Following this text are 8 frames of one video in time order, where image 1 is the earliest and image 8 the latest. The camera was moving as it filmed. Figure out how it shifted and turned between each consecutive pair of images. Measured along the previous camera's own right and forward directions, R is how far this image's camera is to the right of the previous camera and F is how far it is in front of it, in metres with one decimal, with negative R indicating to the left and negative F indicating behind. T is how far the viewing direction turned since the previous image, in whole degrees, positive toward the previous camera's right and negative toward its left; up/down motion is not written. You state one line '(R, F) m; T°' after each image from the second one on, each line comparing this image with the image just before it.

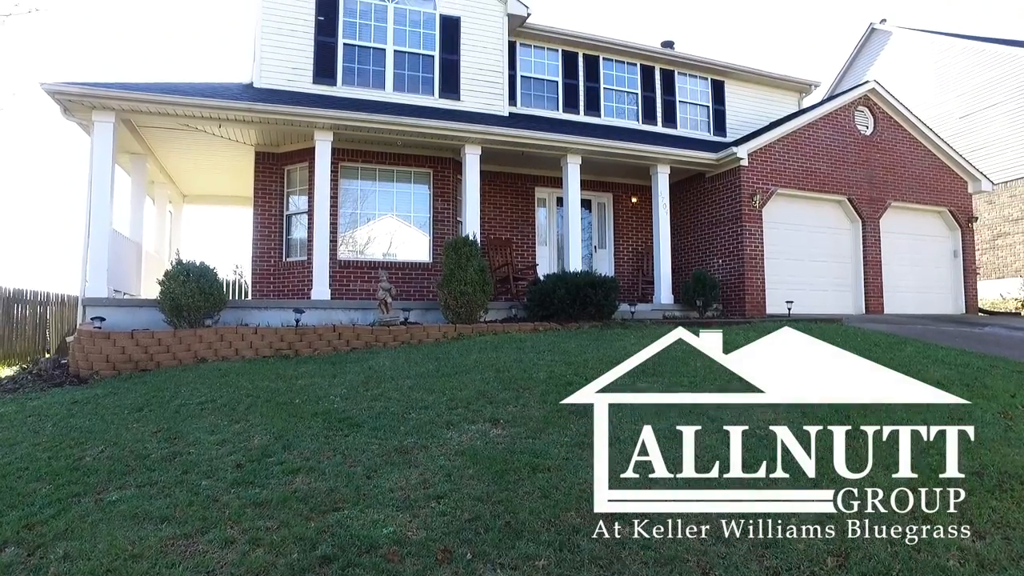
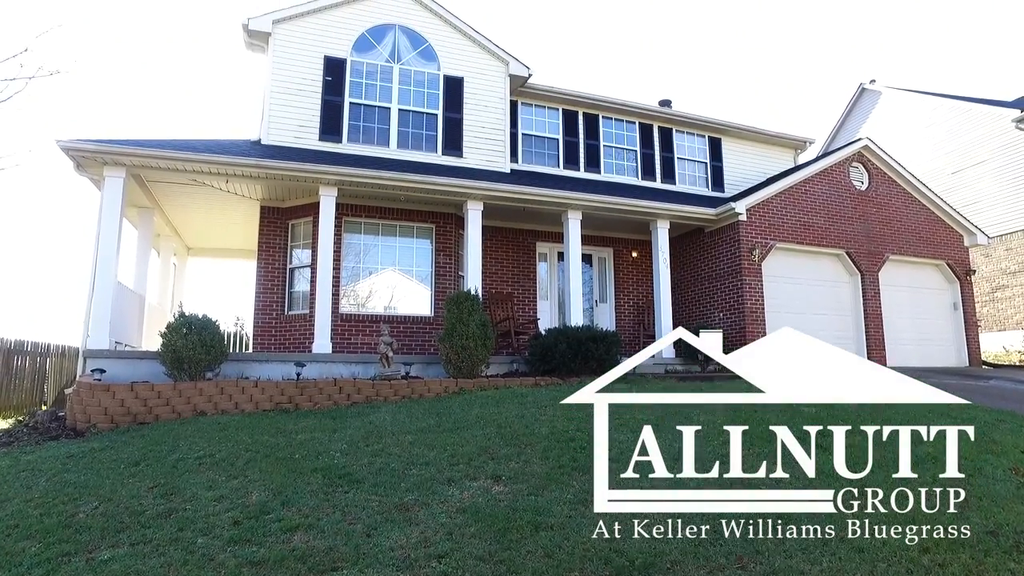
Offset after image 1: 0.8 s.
(0.0, 0.0) m; 0°
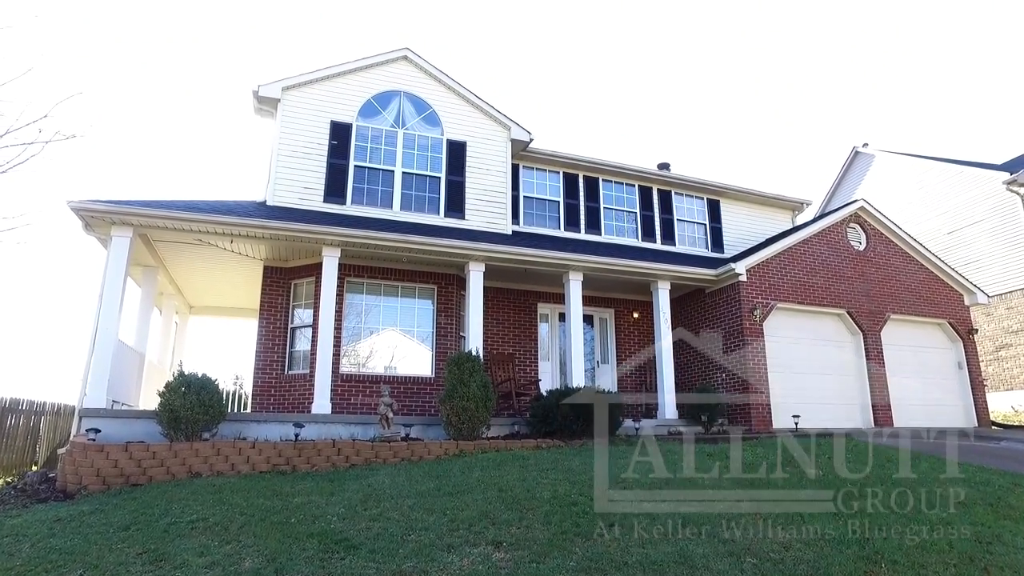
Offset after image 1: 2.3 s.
(0.0, 0.0) m; 0°
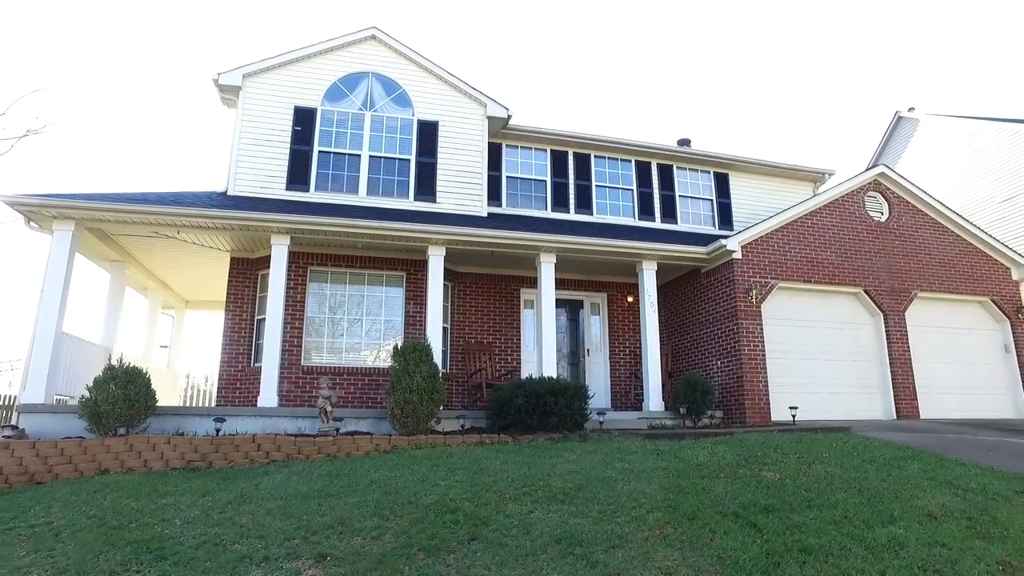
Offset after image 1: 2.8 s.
(+1.7, +0.7) m; -6°
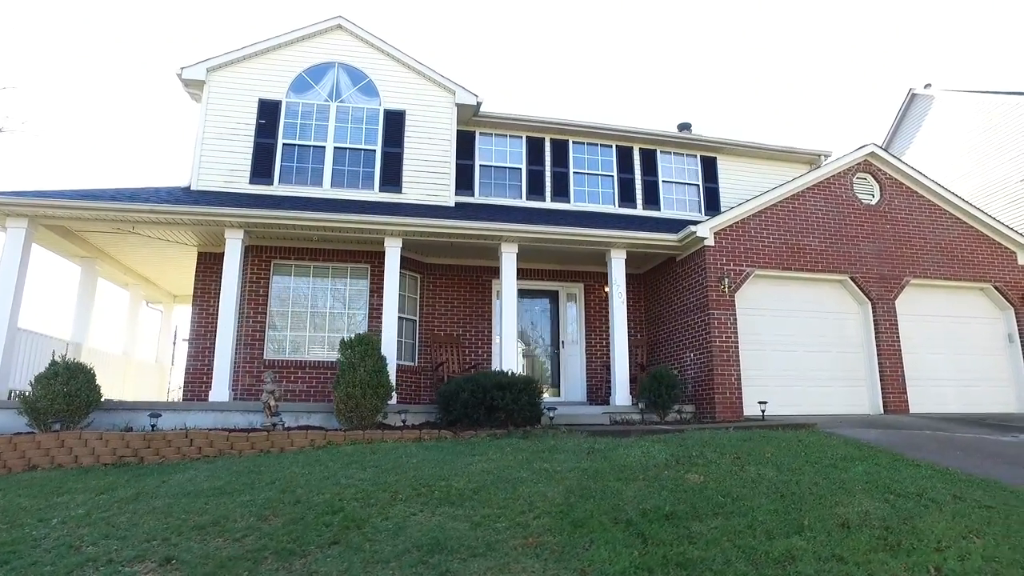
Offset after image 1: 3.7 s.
(+1.2, +0.3) m; -3°
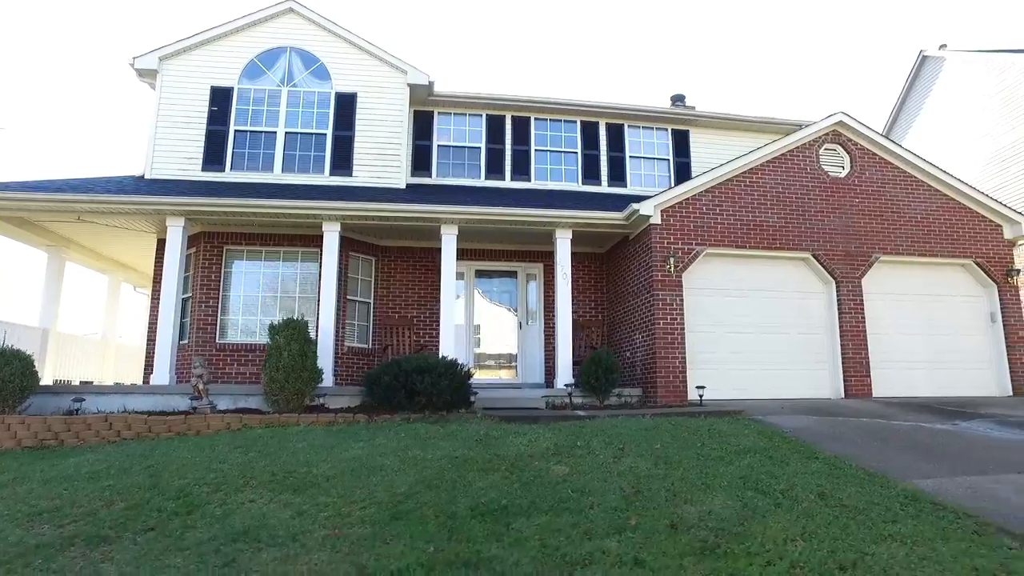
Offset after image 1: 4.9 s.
(+1.7, +0.2) m; -4°
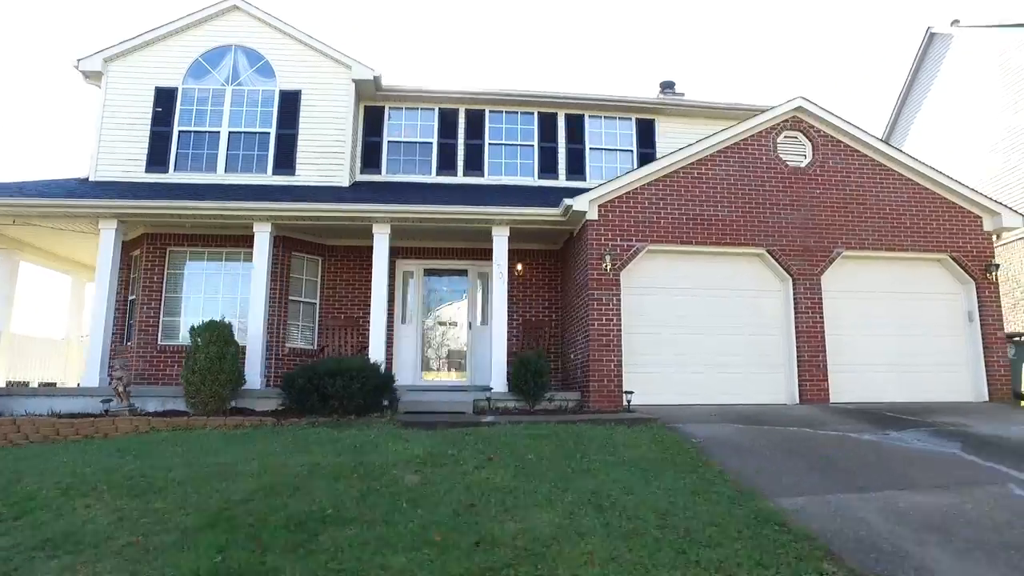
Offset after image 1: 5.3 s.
(+1.7, +0.4) m; -4°
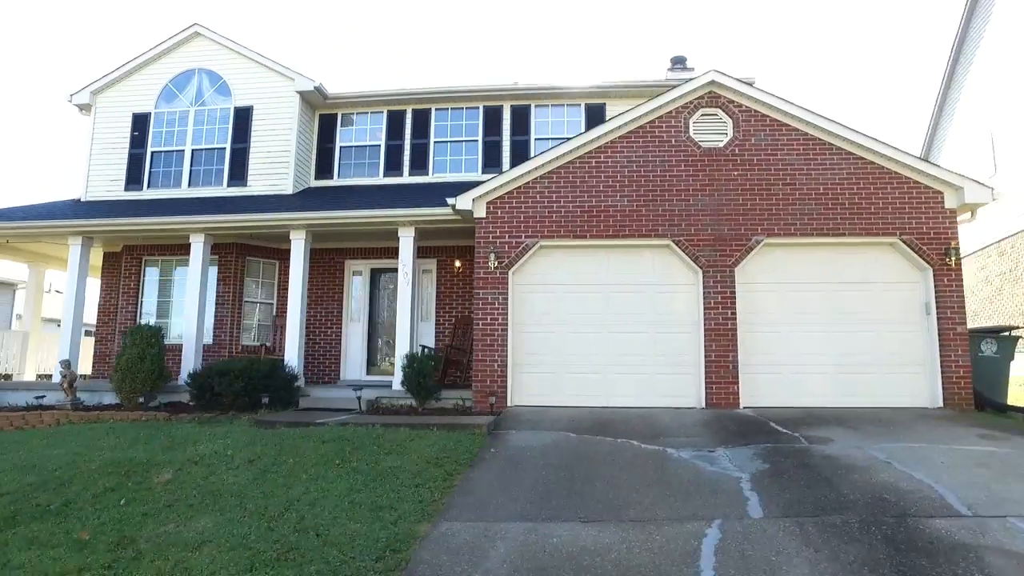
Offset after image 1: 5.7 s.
(+3.6, +0.5) m; -13°
